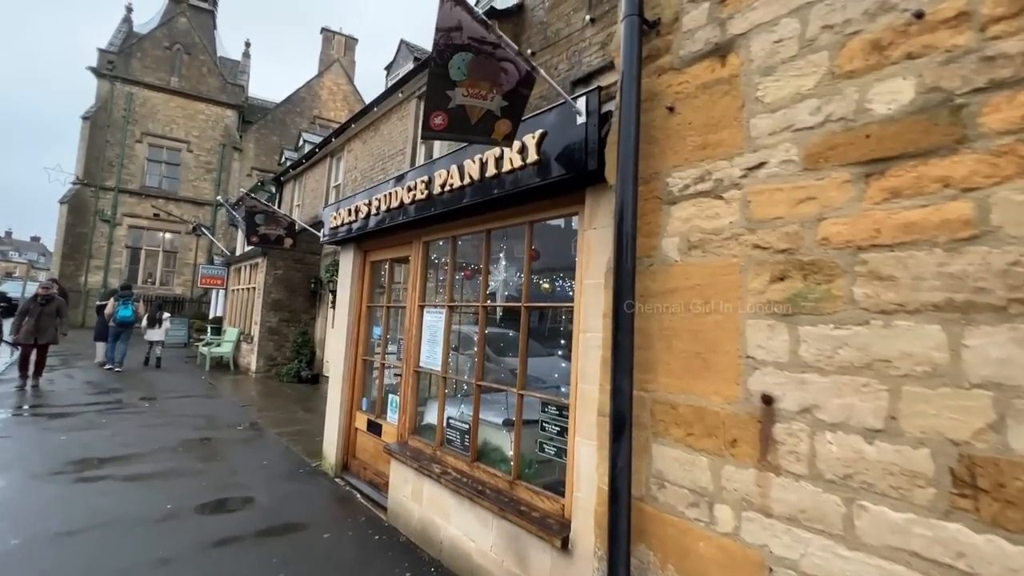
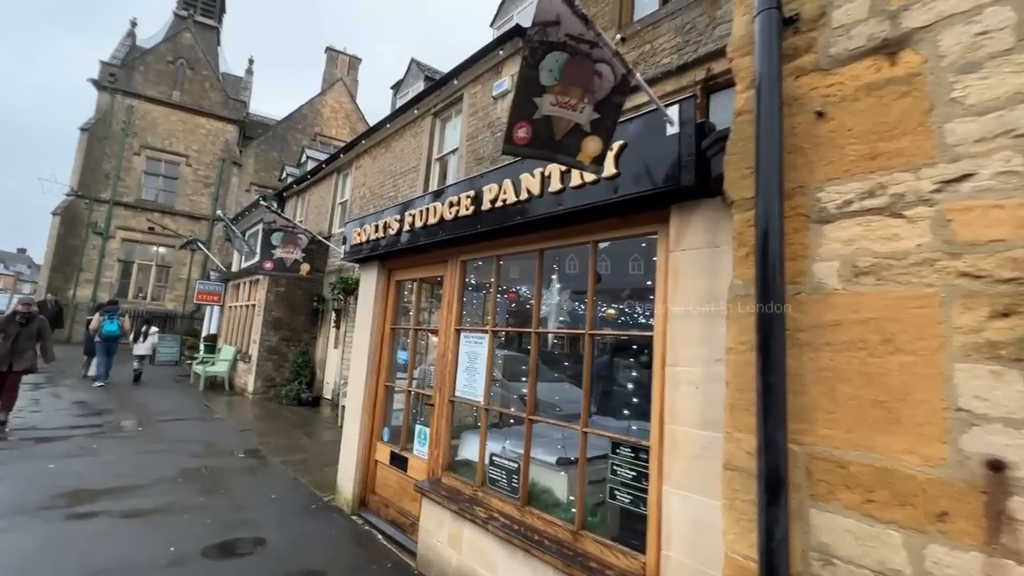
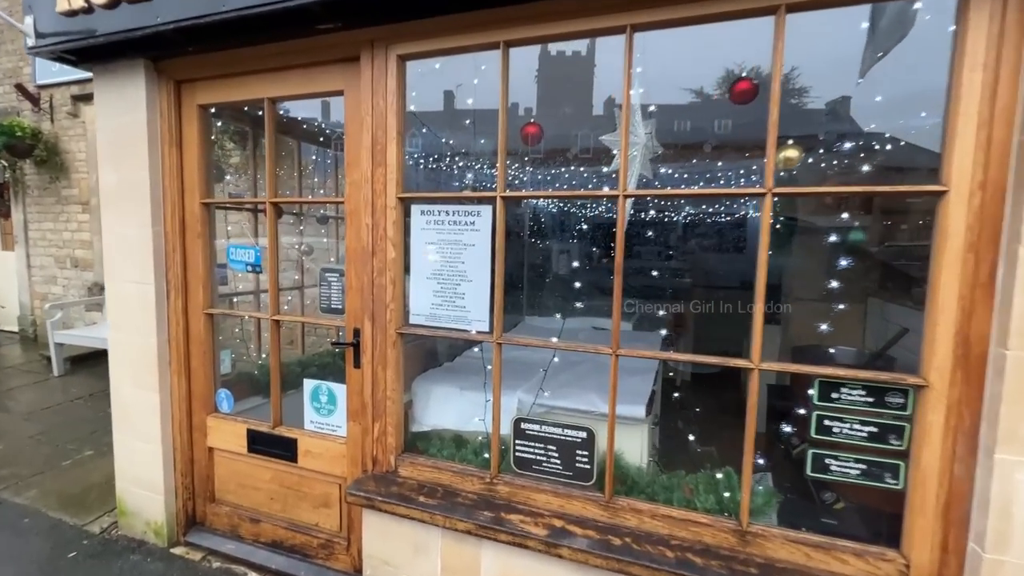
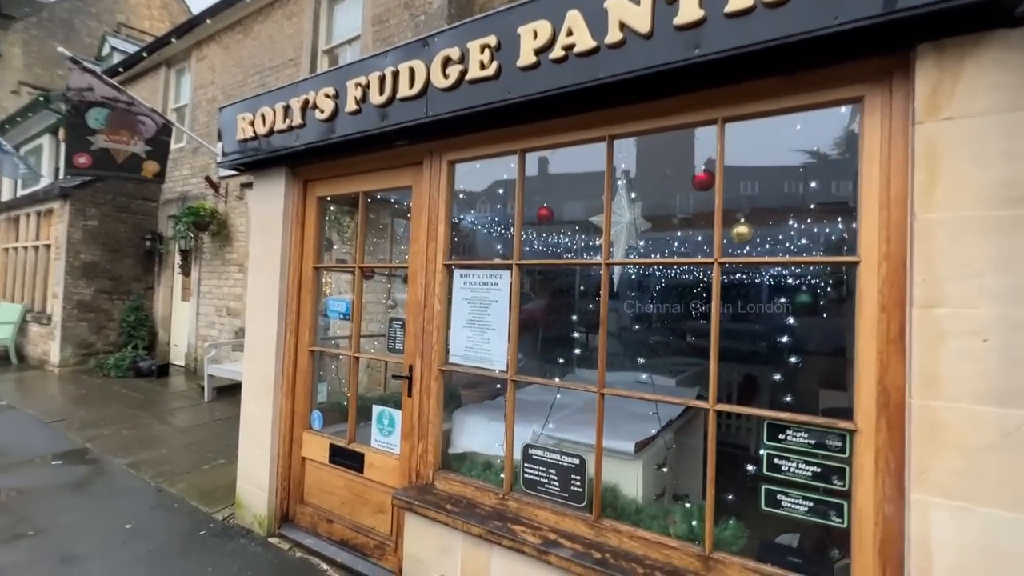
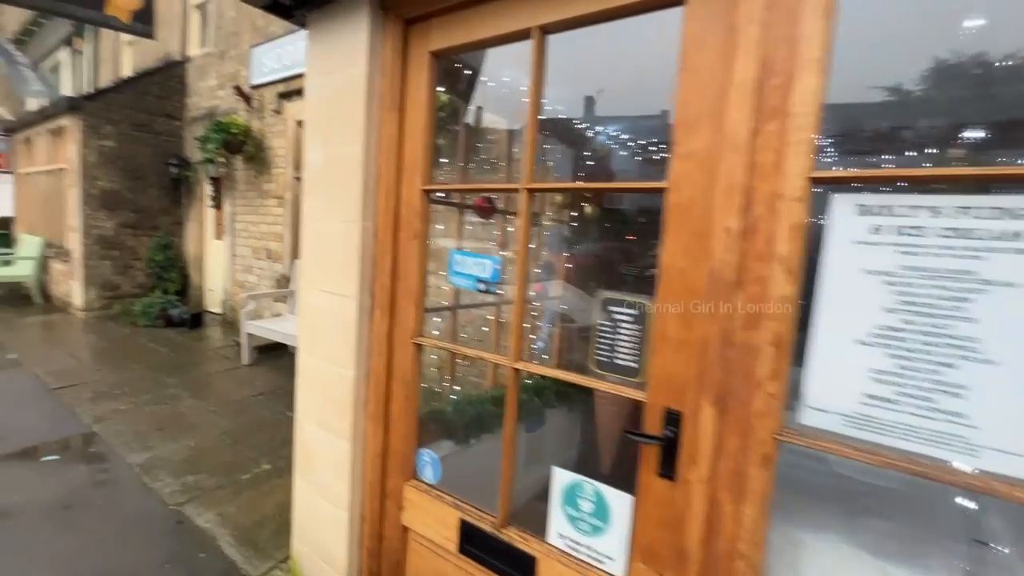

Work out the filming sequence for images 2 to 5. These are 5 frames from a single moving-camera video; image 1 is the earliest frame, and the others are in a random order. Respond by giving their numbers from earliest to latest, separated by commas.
2, 4, 3, 5
